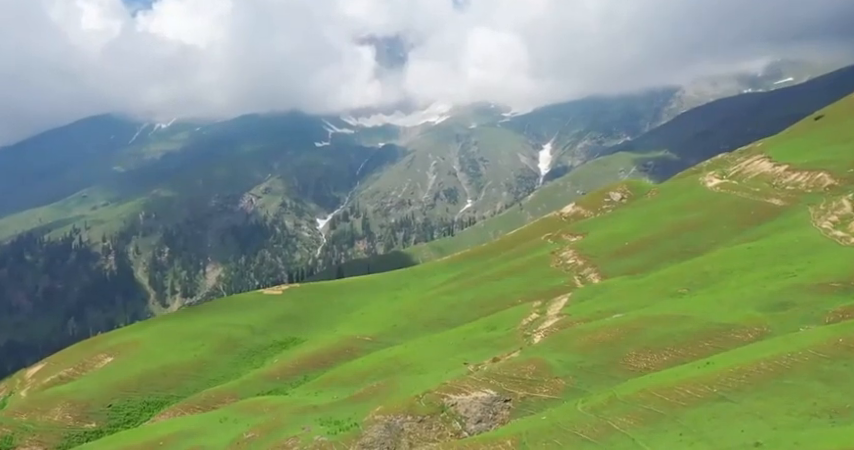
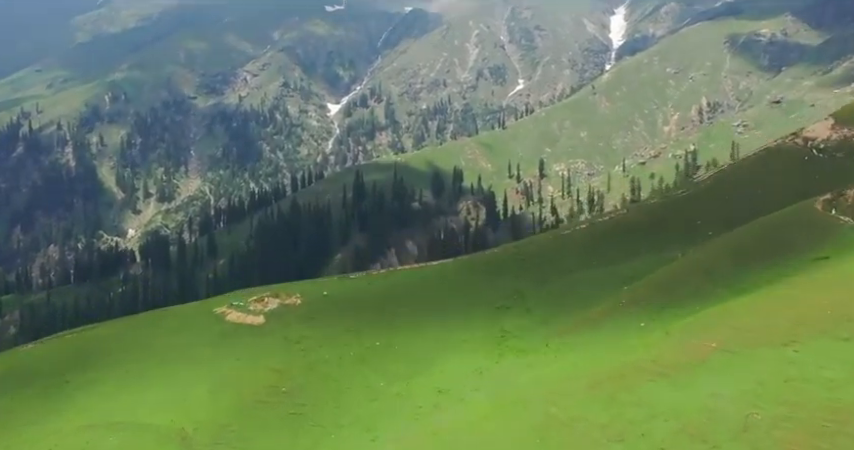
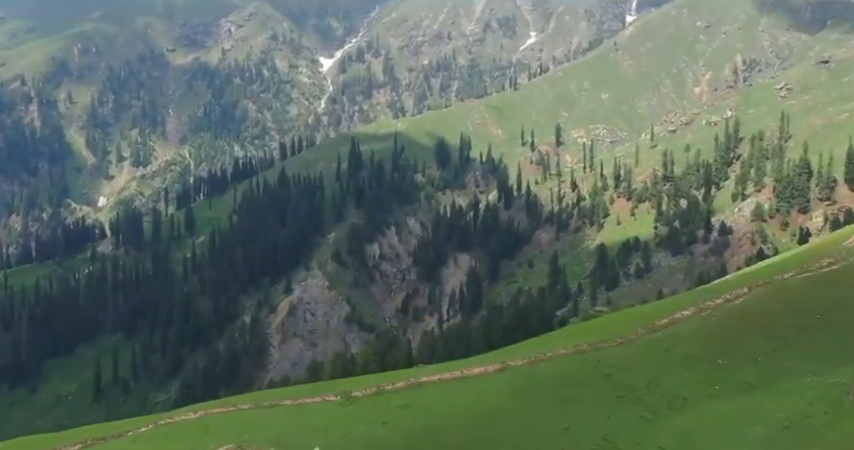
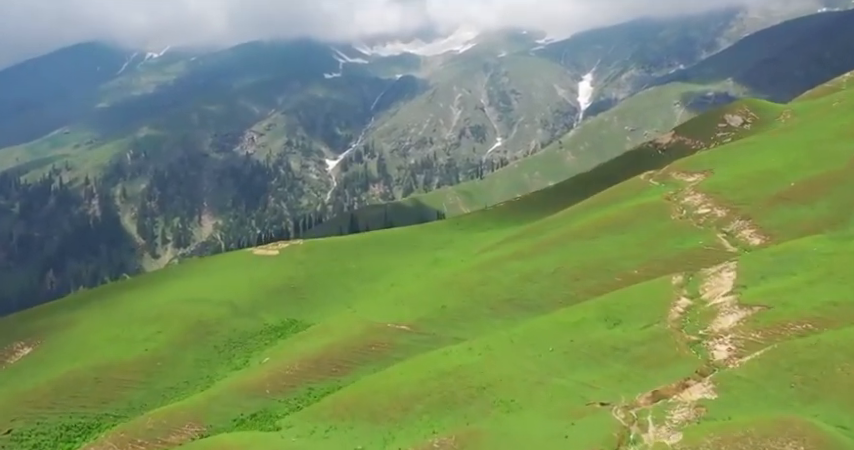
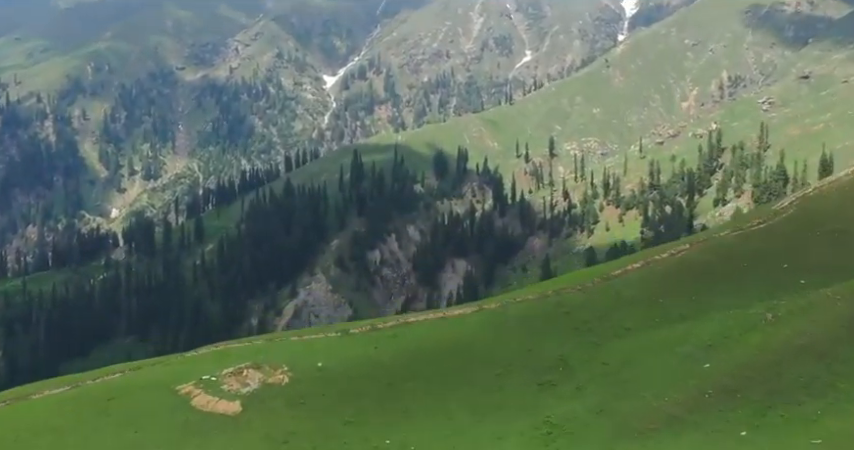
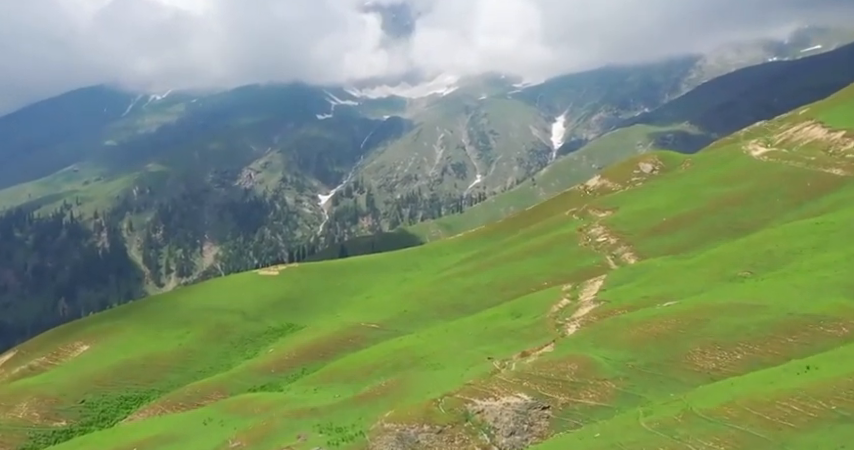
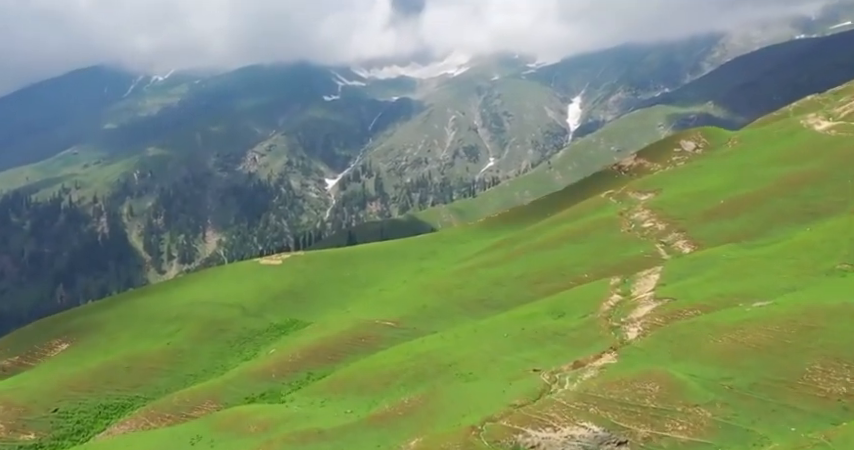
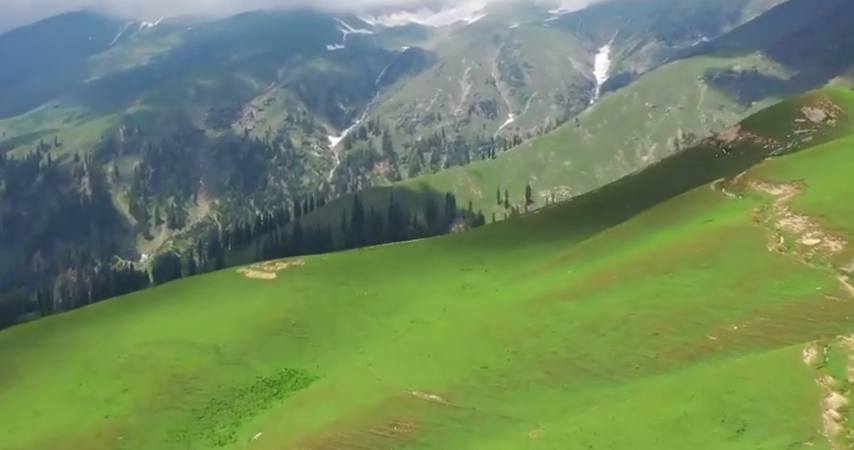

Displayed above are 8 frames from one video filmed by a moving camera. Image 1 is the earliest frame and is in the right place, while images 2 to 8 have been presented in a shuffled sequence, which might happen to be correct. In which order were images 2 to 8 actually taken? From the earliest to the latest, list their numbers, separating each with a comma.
6, 7, 4, 8, 2, 5, 3
